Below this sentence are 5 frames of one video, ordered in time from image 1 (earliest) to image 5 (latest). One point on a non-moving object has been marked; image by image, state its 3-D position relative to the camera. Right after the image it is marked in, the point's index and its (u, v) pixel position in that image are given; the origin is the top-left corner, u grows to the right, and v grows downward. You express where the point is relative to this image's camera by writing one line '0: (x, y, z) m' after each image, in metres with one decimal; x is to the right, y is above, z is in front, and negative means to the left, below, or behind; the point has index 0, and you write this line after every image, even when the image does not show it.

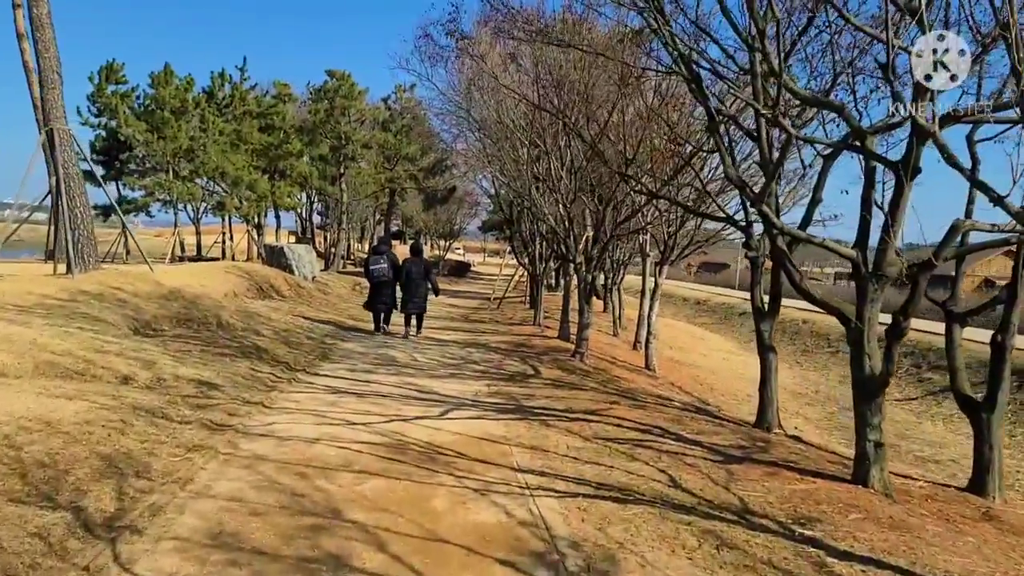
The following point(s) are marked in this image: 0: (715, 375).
0: (+4.9, -2.1, +16.8) m
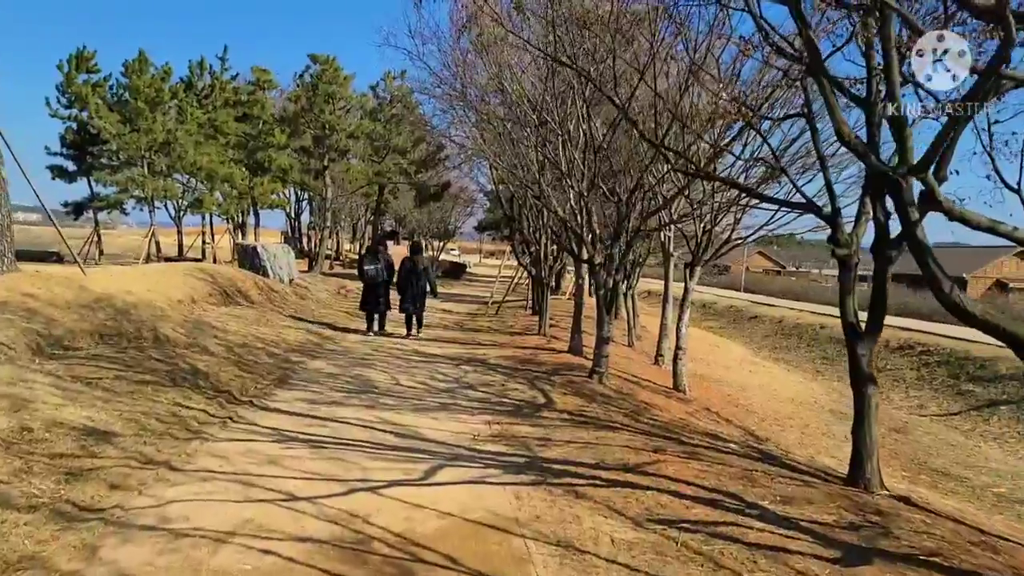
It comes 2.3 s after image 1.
0: (+4.9, -2.2, +14.7) m
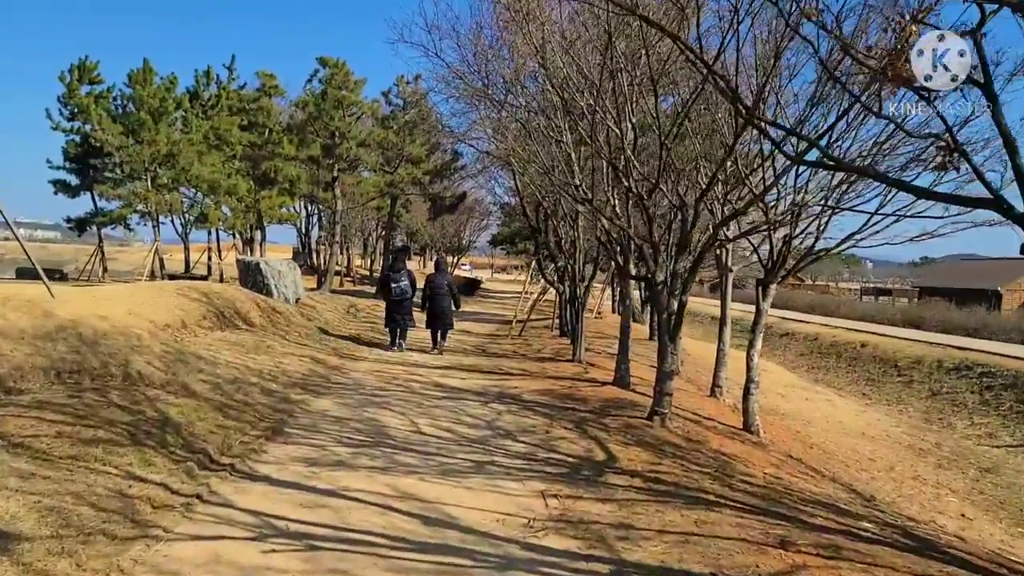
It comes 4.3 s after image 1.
0: (+5.6, -2.5, +12.8) m
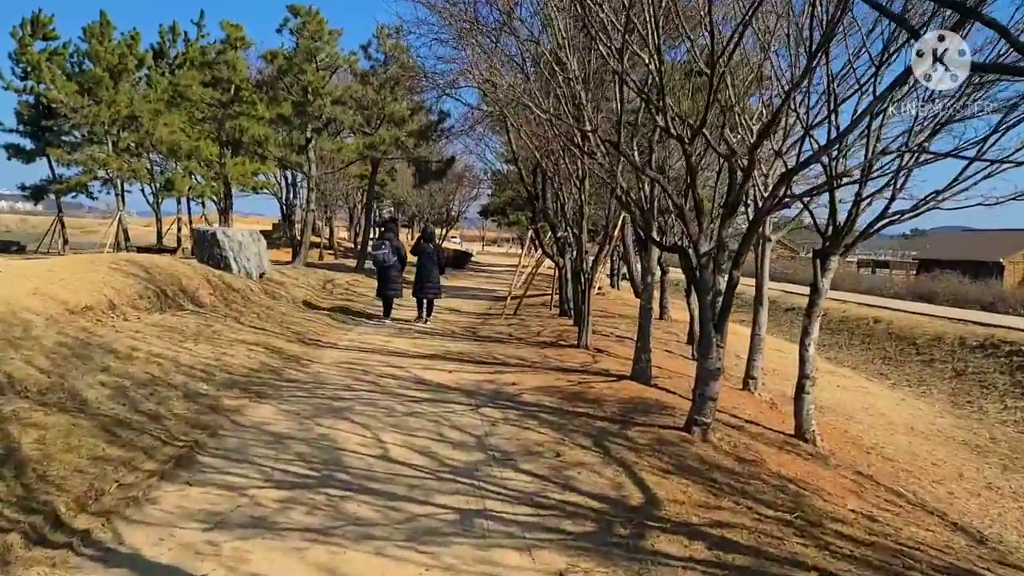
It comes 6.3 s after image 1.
0: (+5.5, -2.1, +11.0) m
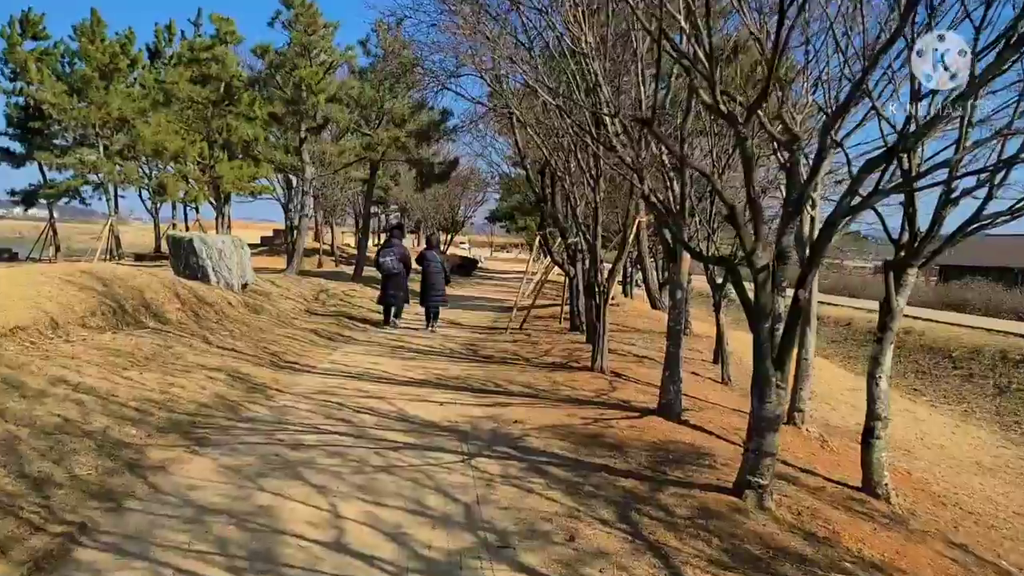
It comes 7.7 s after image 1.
0: (+5.5, -2.3, +9.5) m
